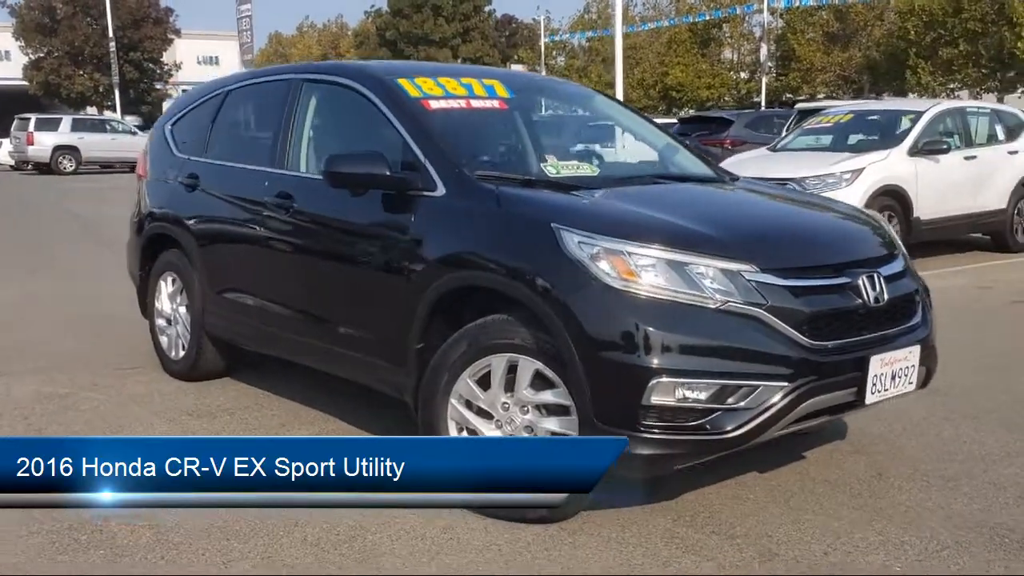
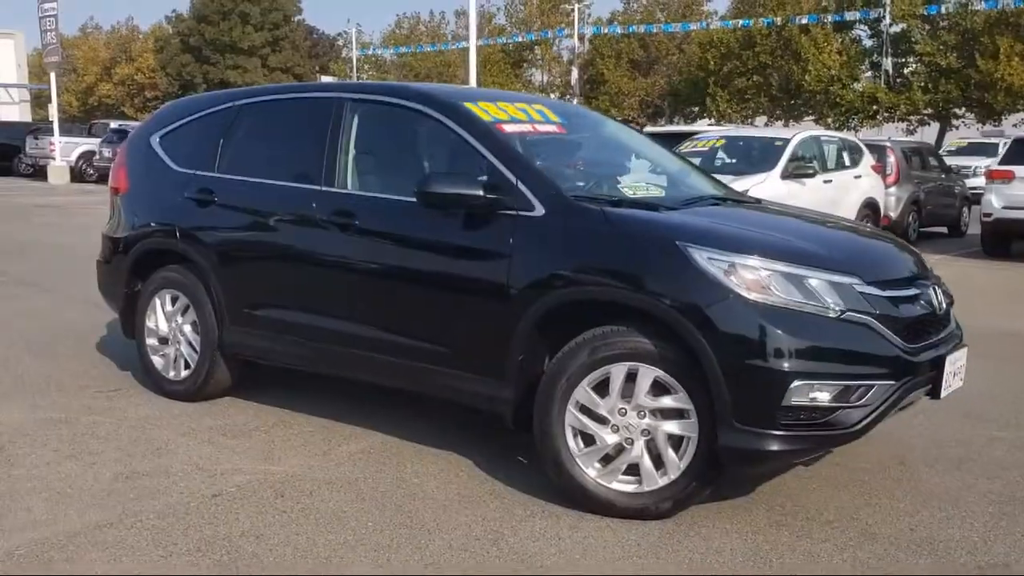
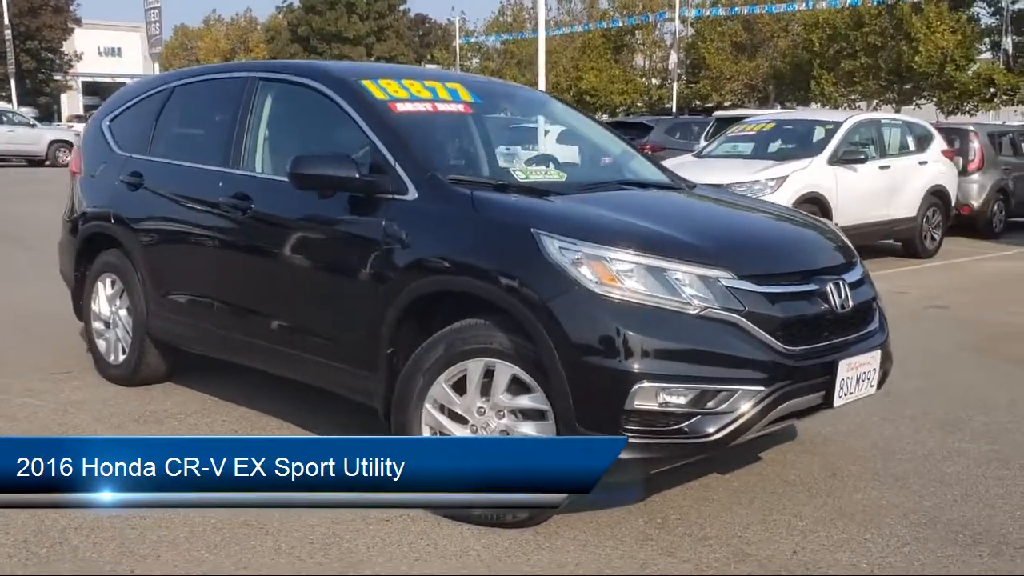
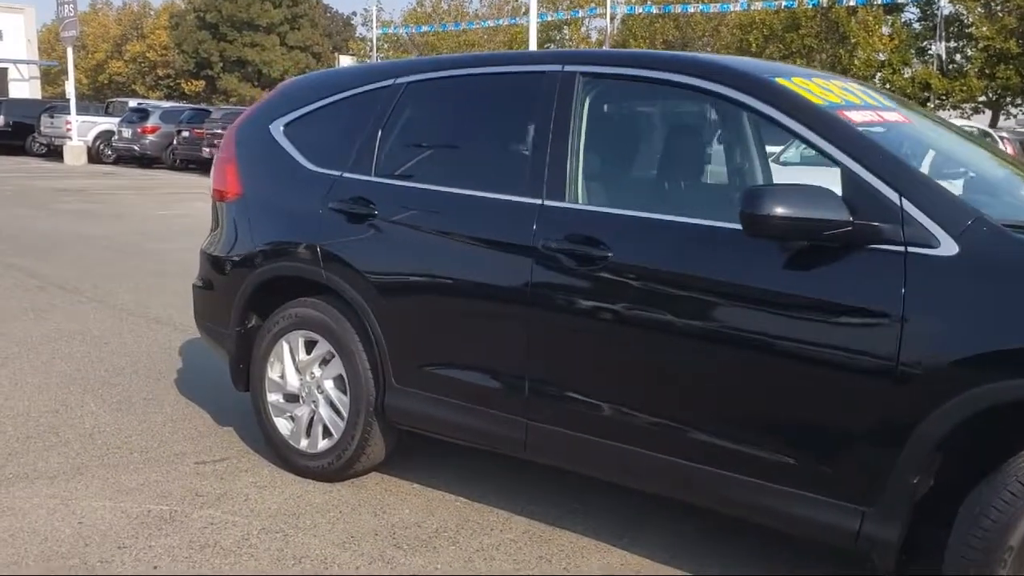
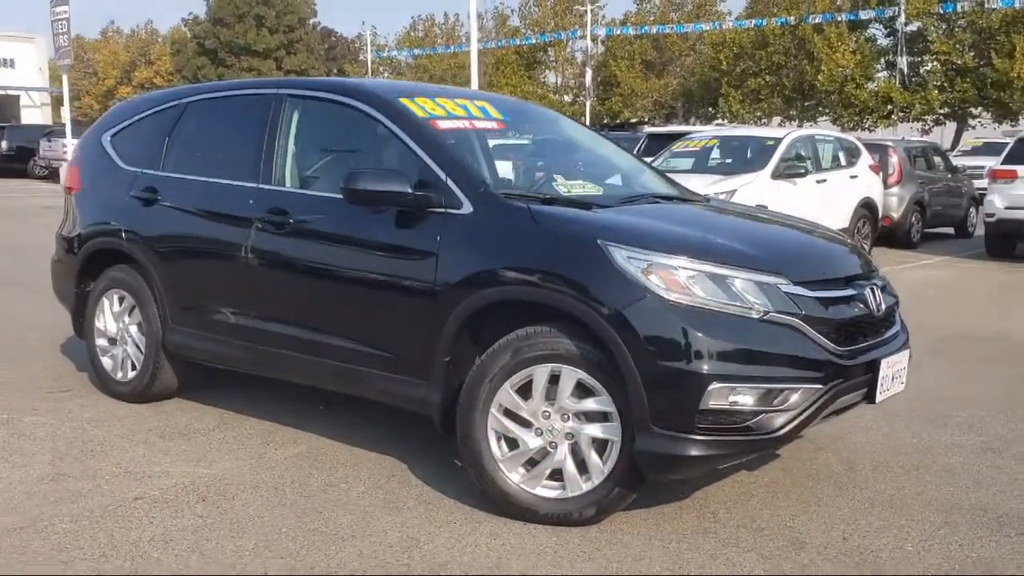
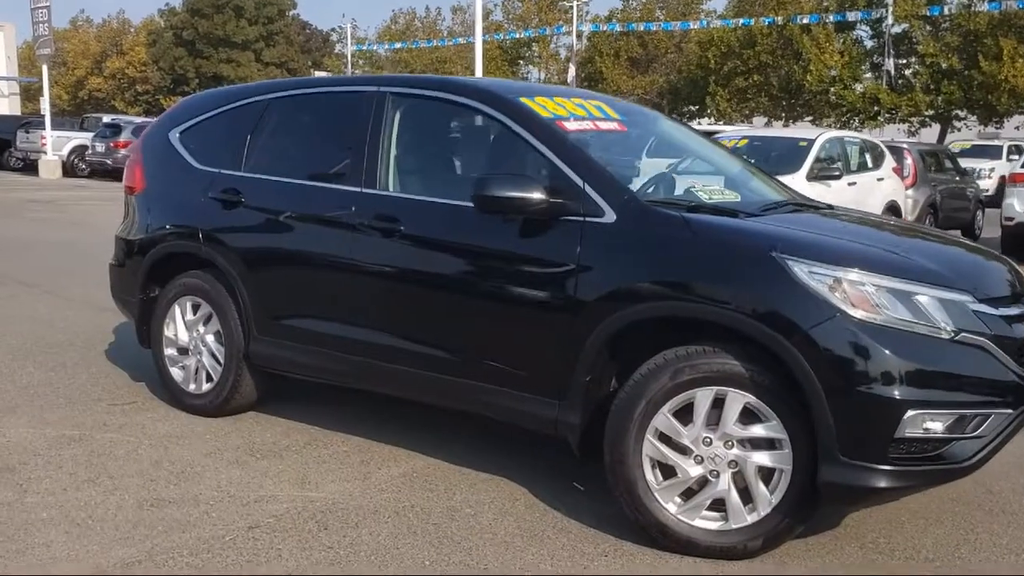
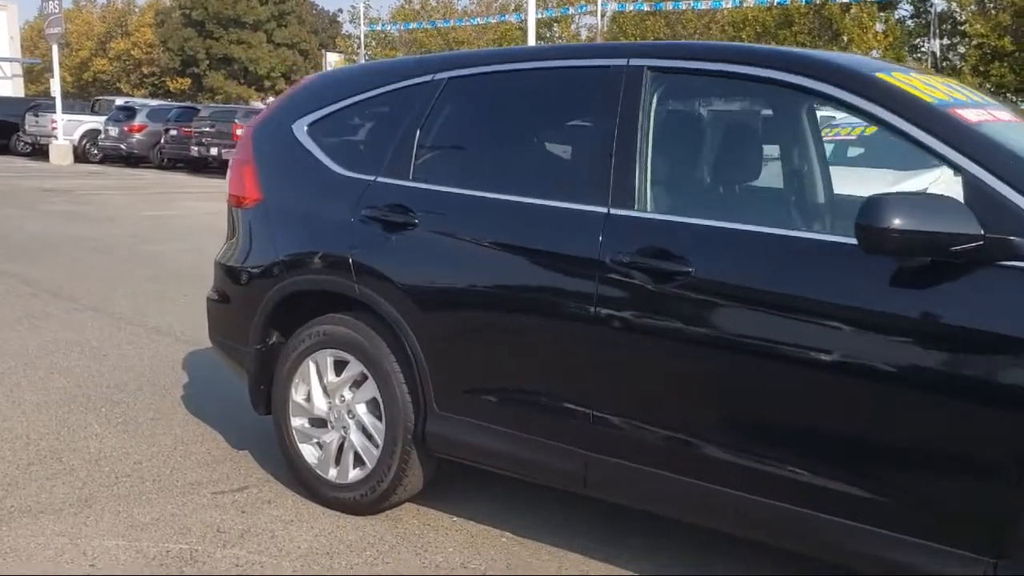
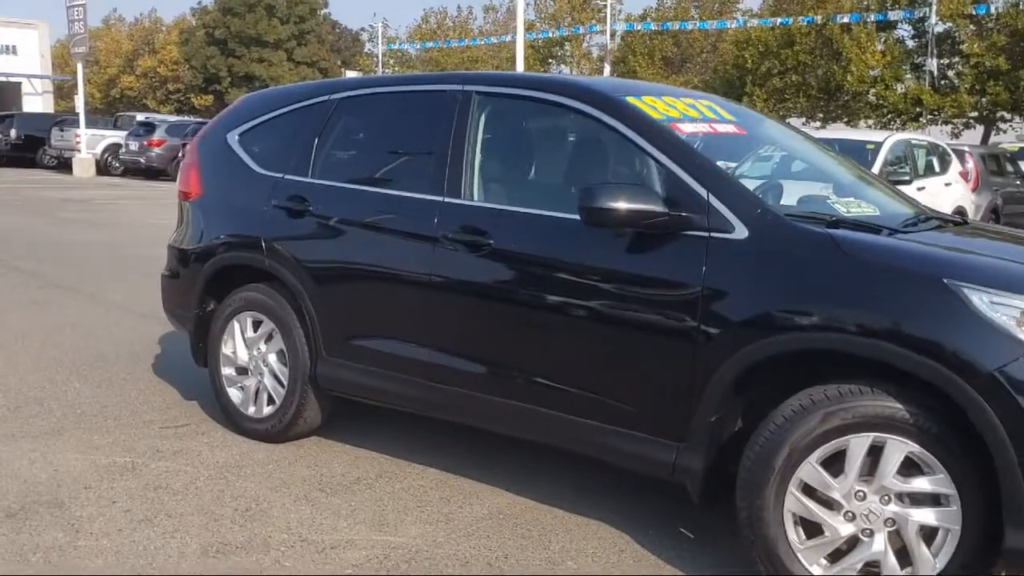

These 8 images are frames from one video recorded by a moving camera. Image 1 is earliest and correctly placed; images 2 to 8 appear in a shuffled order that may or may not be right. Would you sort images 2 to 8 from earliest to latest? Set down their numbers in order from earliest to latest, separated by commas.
3, 5, 2, 6, 8, 4, 7
